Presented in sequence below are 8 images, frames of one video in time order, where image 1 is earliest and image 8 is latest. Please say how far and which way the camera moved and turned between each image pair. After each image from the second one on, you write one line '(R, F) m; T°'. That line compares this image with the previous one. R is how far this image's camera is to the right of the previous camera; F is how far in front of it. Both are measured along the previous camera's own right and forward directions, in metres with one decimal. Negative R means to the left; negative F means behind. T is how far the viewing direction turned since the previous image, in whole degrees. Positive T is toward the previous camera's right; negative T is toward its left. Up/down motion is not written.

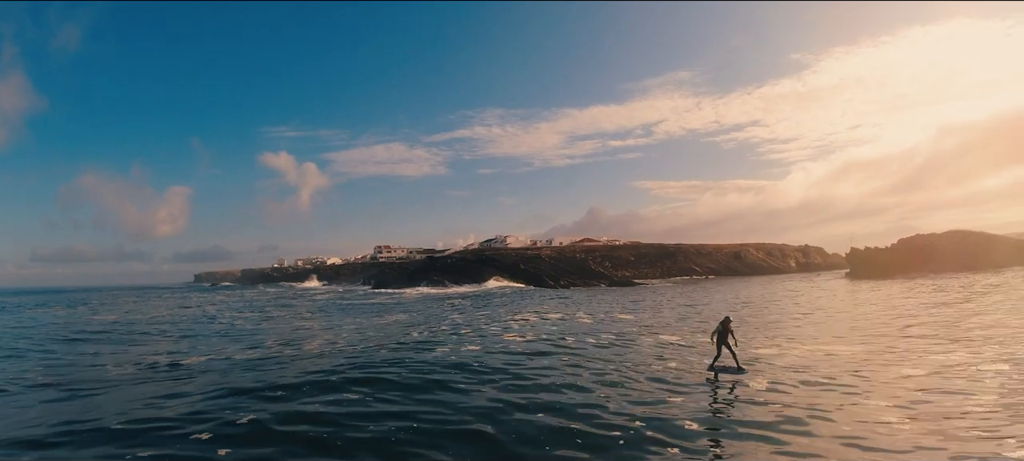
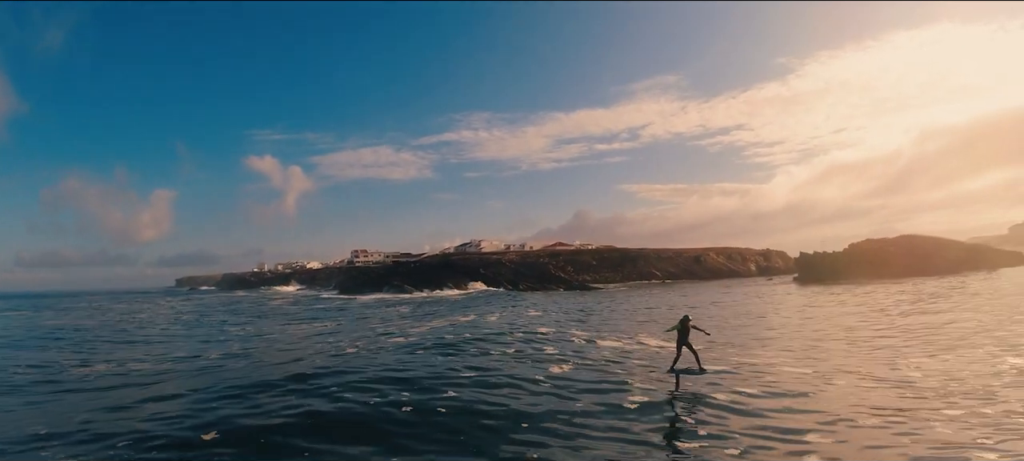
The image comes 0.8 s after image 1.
(+5.7, -0.2) m; +1°
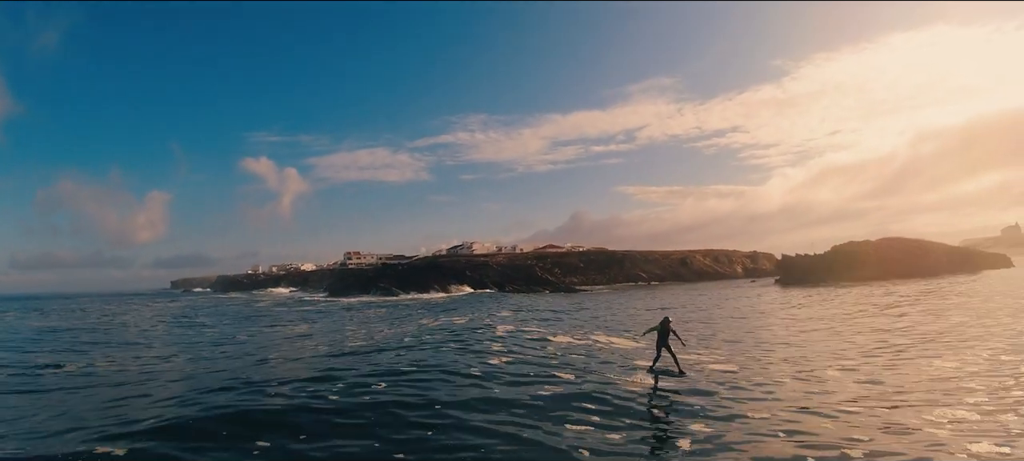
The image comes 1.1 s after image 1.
(+2.0, -0.6) m; 0°
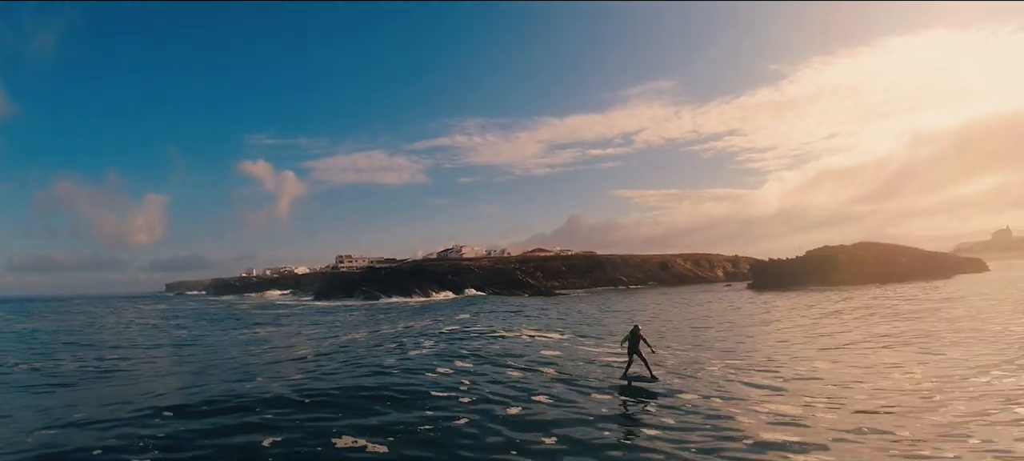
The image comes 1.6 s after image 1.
(+3.3, -1.3) m; 0°
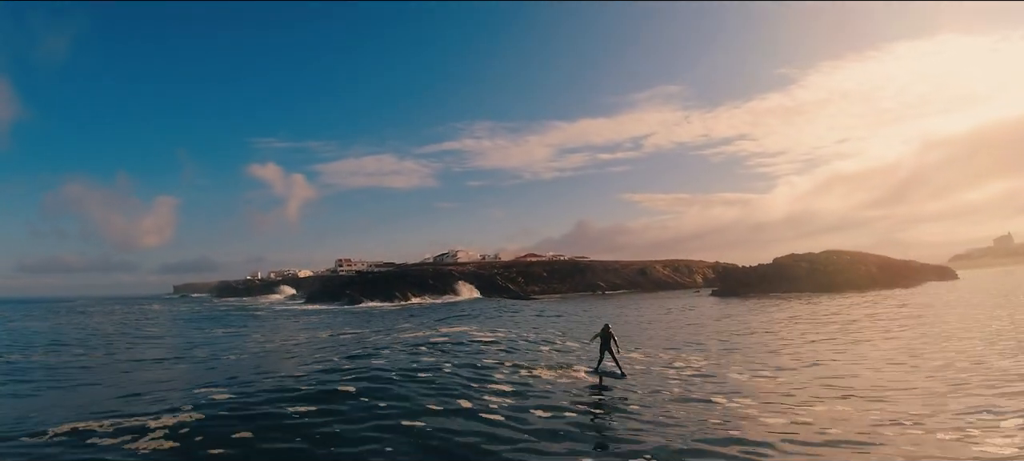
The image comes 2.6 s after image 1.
(+5.8, -3.1) m; -1°
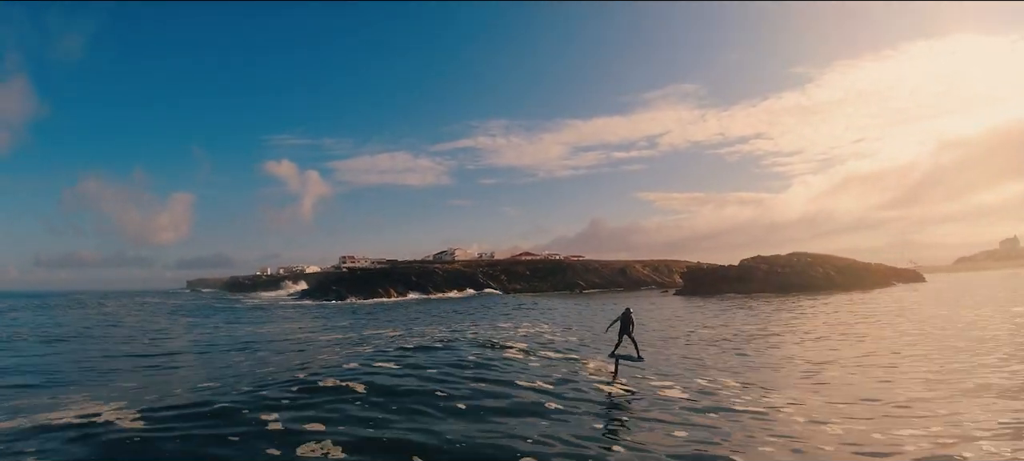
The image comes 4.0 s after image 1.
(+6.6, -3.6) m; -1°
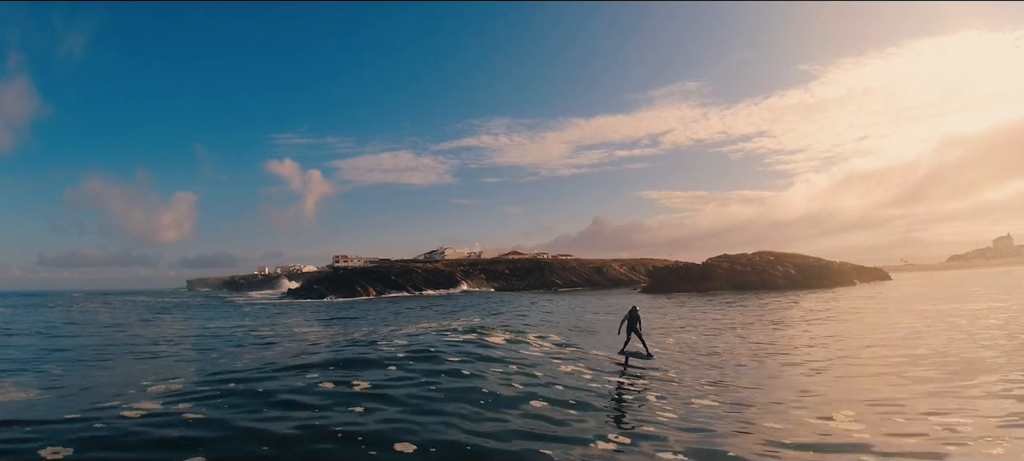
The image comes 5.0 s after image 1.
(+5.3, -2.3) m; 0°
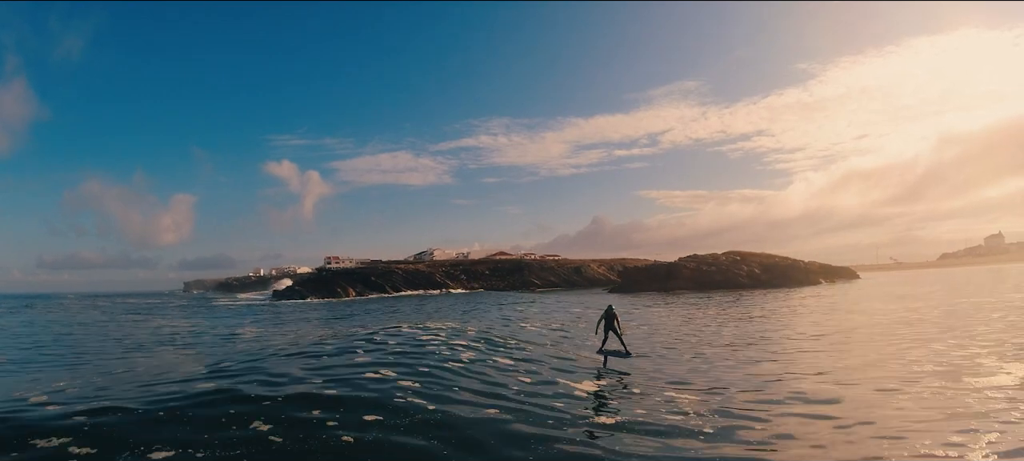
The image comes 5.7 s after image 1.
(+4.7, -1.9) m; 0°
